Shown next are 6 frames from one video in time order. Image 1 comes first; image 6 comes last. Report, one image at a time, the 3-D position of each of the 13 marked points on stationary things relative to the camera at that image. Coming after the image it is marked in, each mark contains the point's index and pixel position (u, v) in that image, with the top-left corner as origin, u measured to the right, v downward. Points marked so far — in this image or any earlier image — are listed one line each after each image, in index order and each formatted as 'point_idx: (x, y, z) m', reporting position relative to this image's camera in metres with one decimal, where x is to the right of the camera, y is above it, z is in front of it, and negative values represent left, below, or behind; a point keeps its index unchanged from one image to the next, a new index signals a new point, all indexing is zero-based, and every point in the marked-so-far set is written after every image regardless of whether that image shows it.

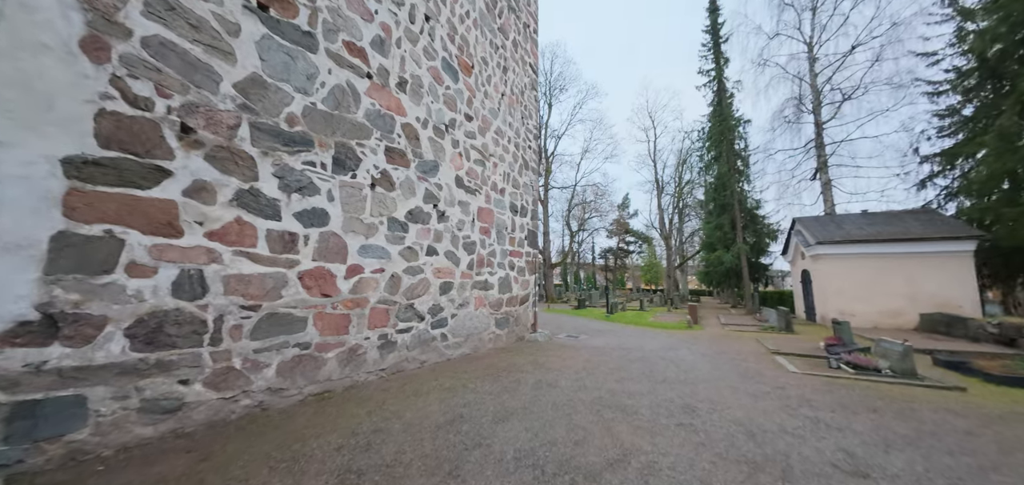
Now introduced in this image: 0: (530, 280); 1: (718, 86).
0: (+0.5, -1.0, +8.1) m
1: (+11.5, +8.9, +17.8) m
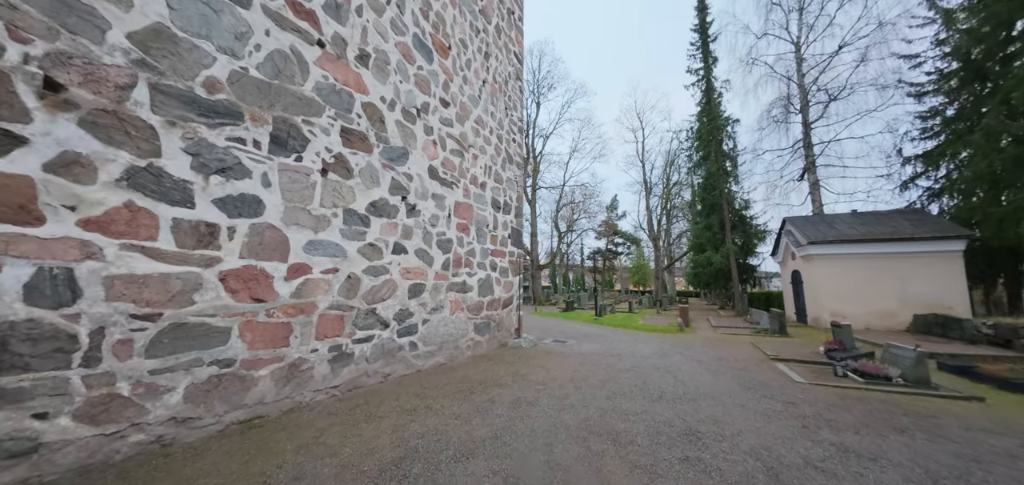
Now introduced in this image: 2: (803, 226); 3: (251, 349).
0: (0.0, -0.9, +7.6) m
1: (+10.8, +8.8, +17.7) m
2: (+10.8, +0.6, +11.7) m
3: (-2.4, -1.0, +2.9) m
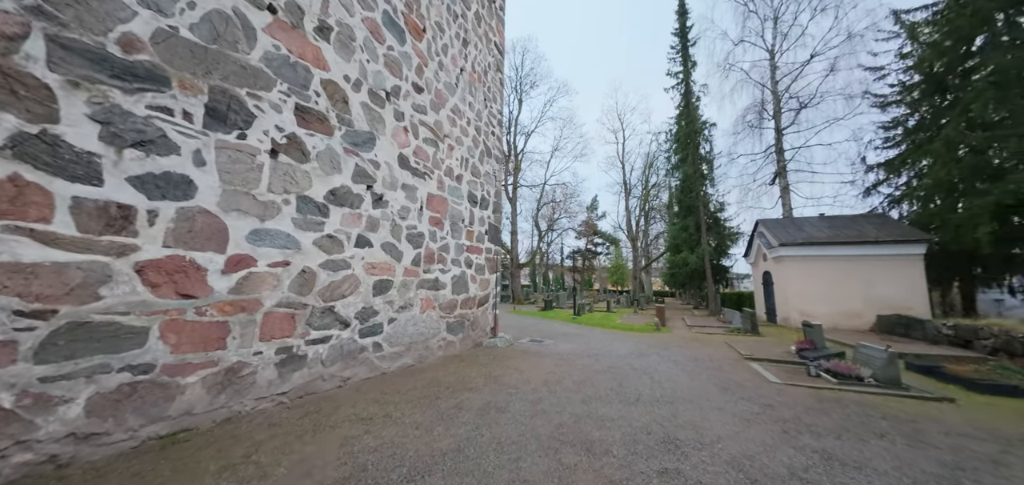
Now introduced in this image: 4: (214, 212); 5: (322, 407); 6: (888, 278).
0: (-0.5, -0.8, +7.3) m
1: (+9.8, +8.8, +18.0) m
2: (+10.0, +0.6, +12.1) m
3: (-2.6, -0.9, +2.5) m
4: (-2.6, +0.3, +2.8) m
5: (-1.9, -1.6, +3.2) m
6: (+11.9, -1.1, +10.0) m
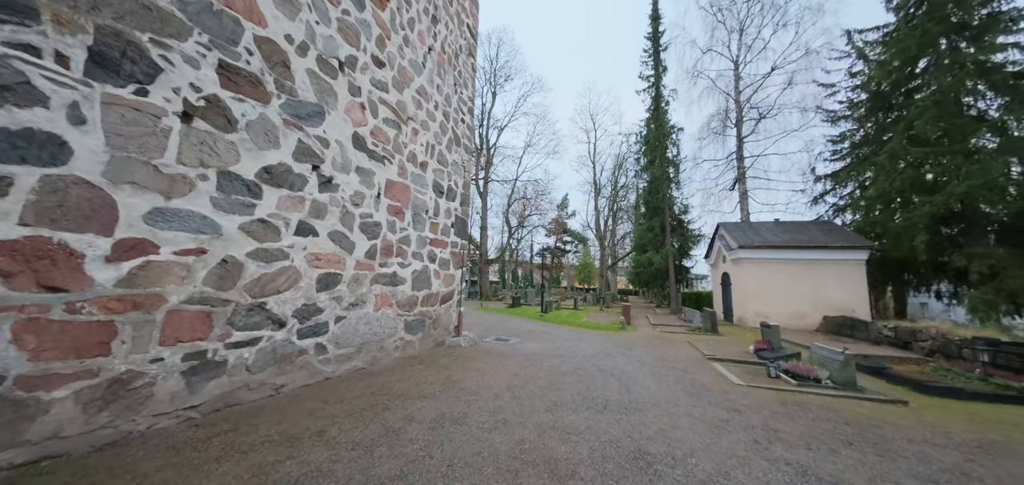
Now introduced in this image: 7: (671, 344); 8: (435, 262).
0: (-1.2, -0.7, +6.9) m
1: (+8.3, +8.7, +18.4) m
2: (+8.8, +0.5, +12.6) m
3: (-2.9, -0.7, +1.9) m
4: (-2.8, +0.4, +2.2) m
5: (-2.3, -1.5, +2.7) m
6: (+10.9, -1.3, +10.8) m
7: (+3.4, -2.2, +6.9) m
8: (-1.5, -0.4, +6.1) m
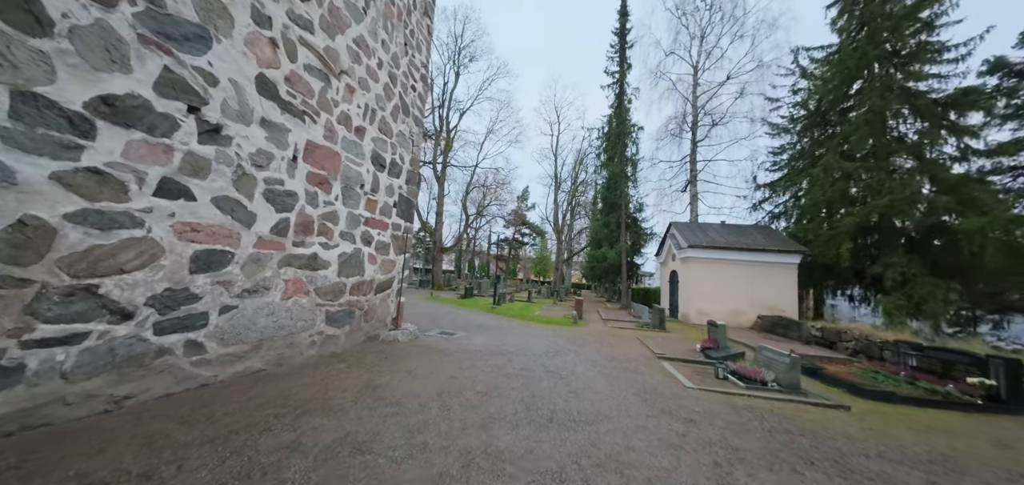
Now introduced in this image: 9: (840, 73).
0: (-2.2, -0.4, +6.1) m
1: (+6.3, +8.9, +18.5) m
2: (+7.1, +0.5, +13.0) m
3: (-3.3, -0.4, +1.0) m
4: (-3.2, +0.7, +1.2) m
5: (-2.8, -1.2, +1.8) m
6: (+9.2, -1.4, +11.5) m
7: (+2.3, -2.1, +6.7) m
8: (-2.4, 0.0, +5.3) m
9: (+13.4, +7.0, +12.9) m
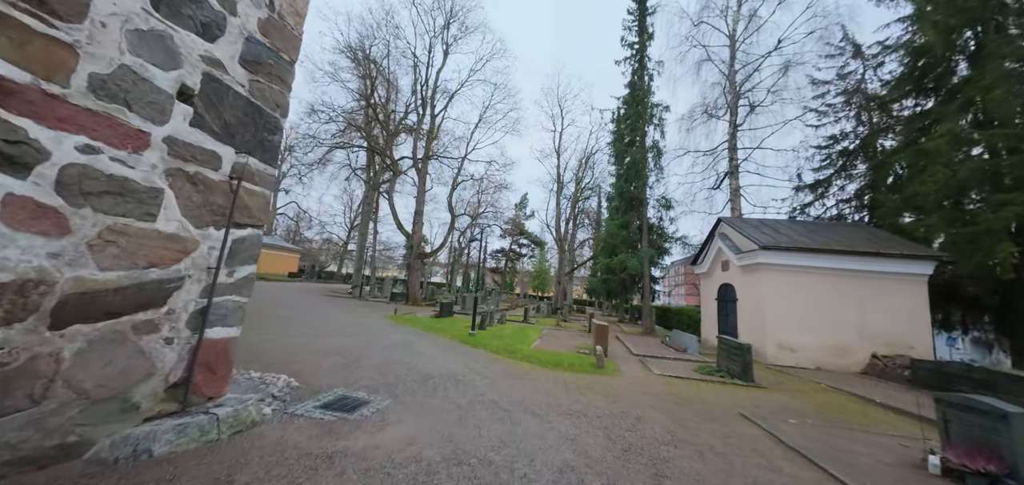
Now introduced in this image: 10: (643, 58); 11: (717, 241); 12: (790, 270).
0: (-2.5, 0.0, +2.5) m
1: (+6.1, +8.6, +15.4) m
2: (+6.8, +0.4, +9.5) m
3: (-3.5, +0.2, -2.6) m
4: (-3.4, +1.3, -2.3) m
5: (-3.0, -0.7, -1.8) m
6: (+8.9, -1.5, +7.9) m
7: (+2.0, -1.8, +3.1) m
8: (-2.6, +0.4, +1.7) m
9: (+13.2, +6.8, +9.7) m
10: (+6.3, +8.8, +15.3) m
11: (+6.6, 0.0, +10.4) m
12: (+7.0, -0.7, +8.2) m
